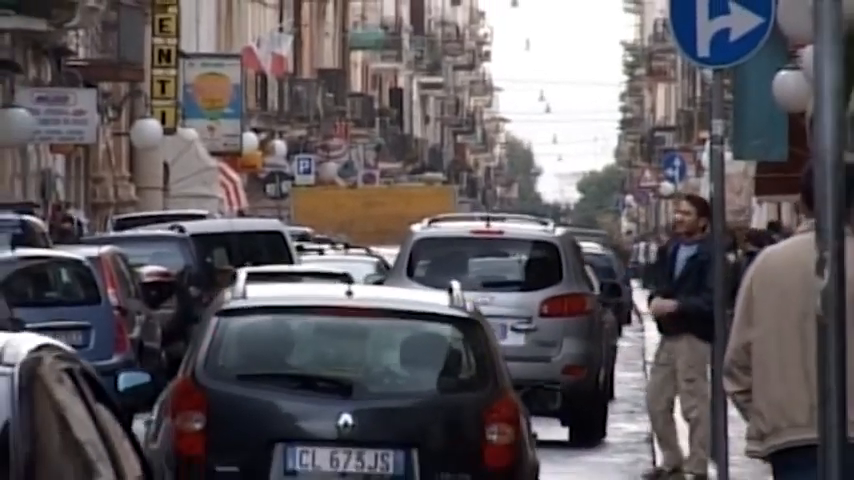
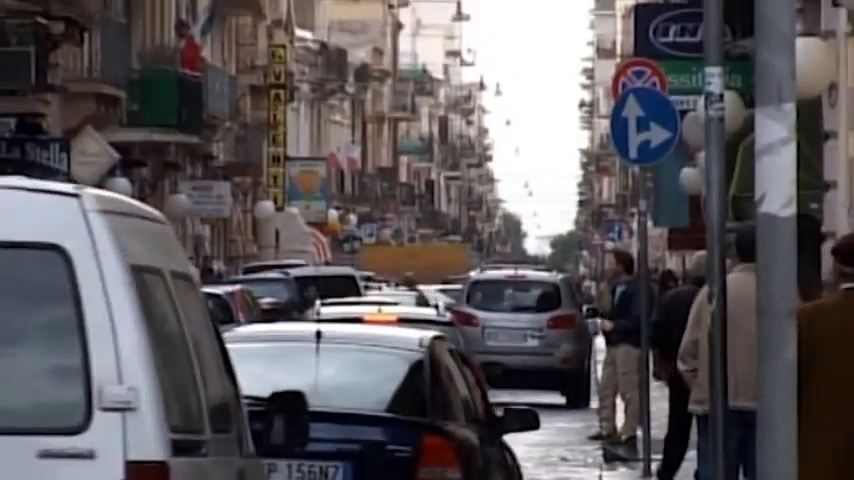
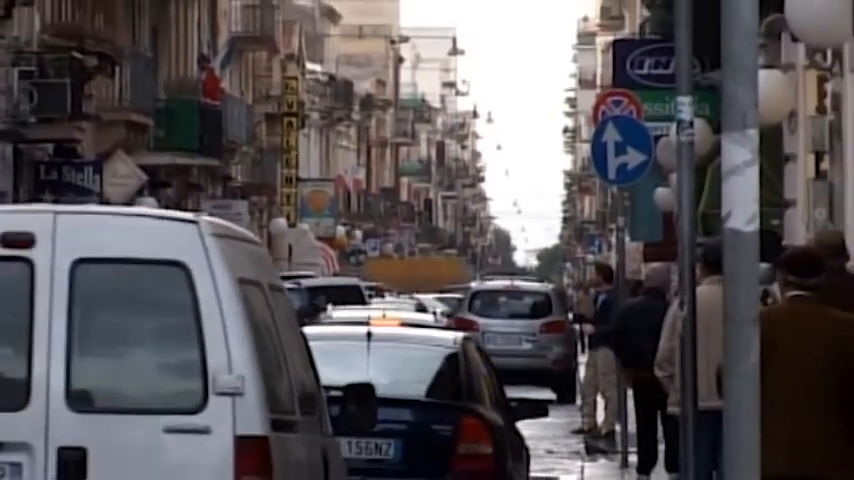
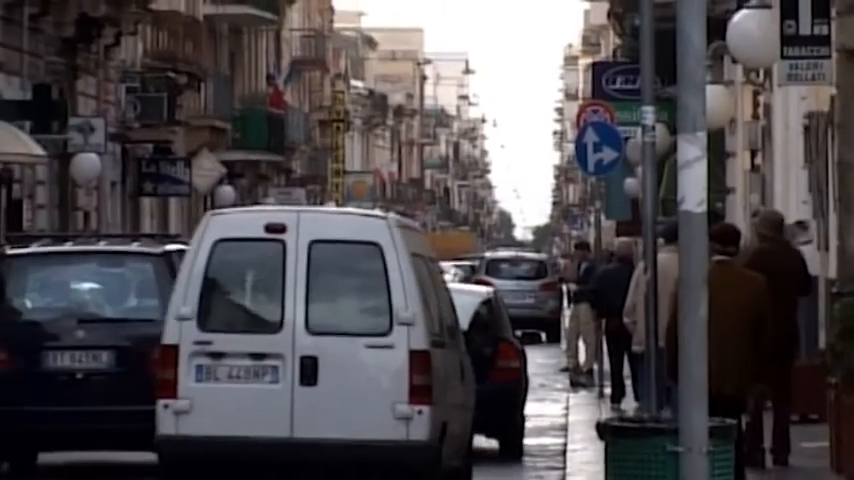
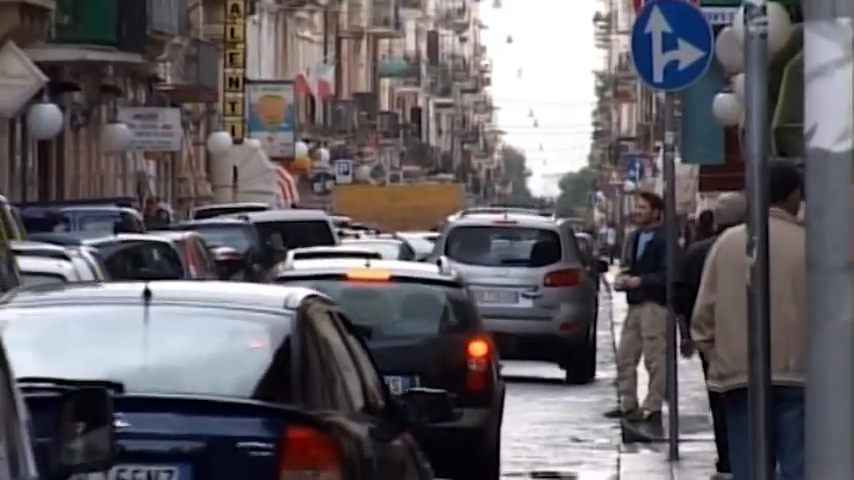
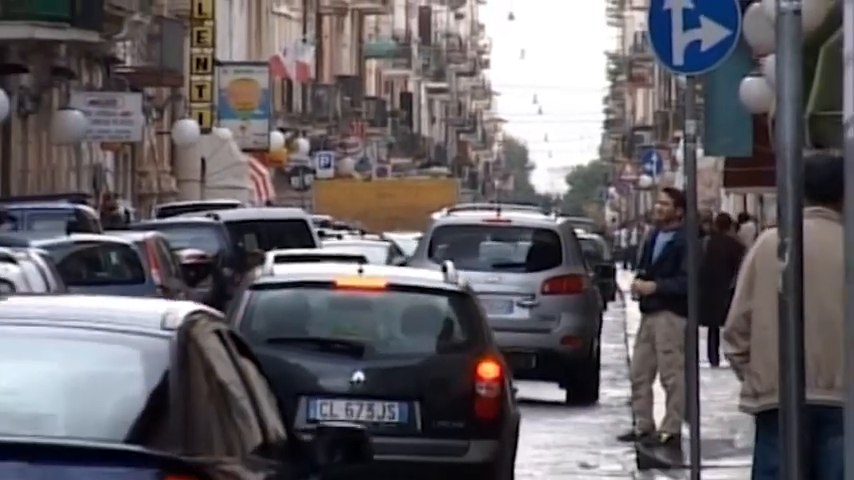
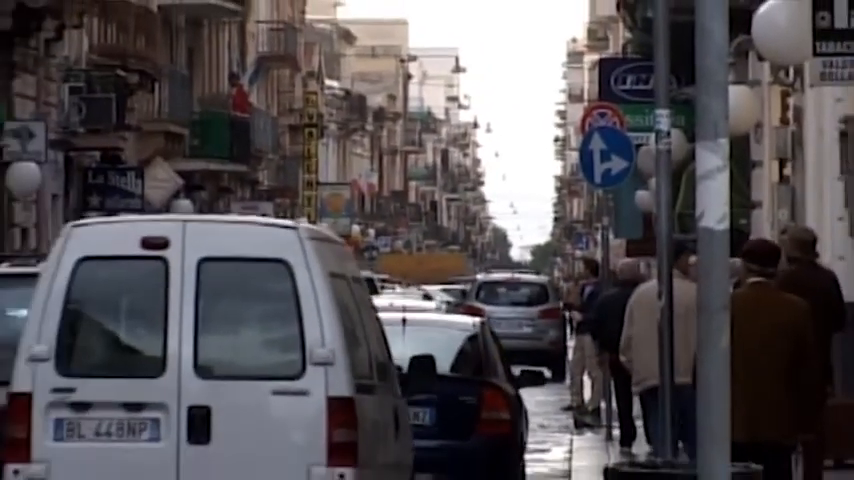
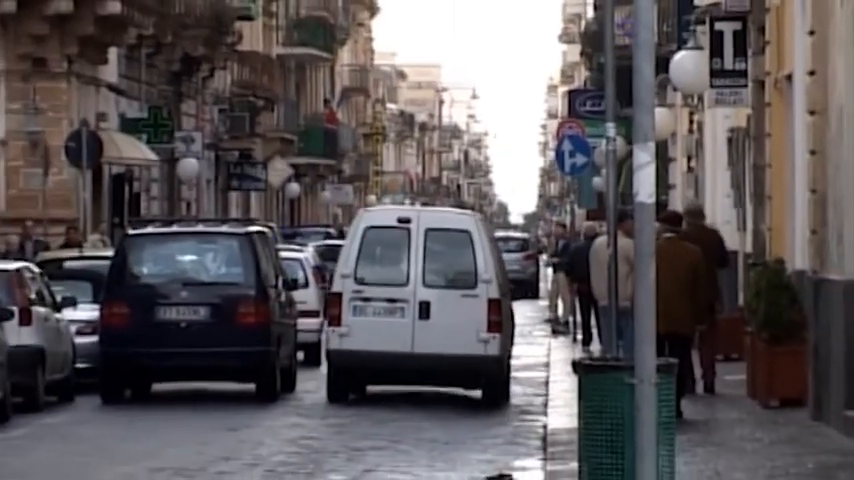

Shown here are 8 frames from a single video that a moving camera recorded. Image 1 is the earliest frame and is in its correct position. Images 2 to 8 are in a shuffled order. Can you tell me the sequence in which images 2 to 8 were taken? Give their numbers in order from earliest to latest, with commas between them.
6, 5, 2, 3, 7, 4, 8
